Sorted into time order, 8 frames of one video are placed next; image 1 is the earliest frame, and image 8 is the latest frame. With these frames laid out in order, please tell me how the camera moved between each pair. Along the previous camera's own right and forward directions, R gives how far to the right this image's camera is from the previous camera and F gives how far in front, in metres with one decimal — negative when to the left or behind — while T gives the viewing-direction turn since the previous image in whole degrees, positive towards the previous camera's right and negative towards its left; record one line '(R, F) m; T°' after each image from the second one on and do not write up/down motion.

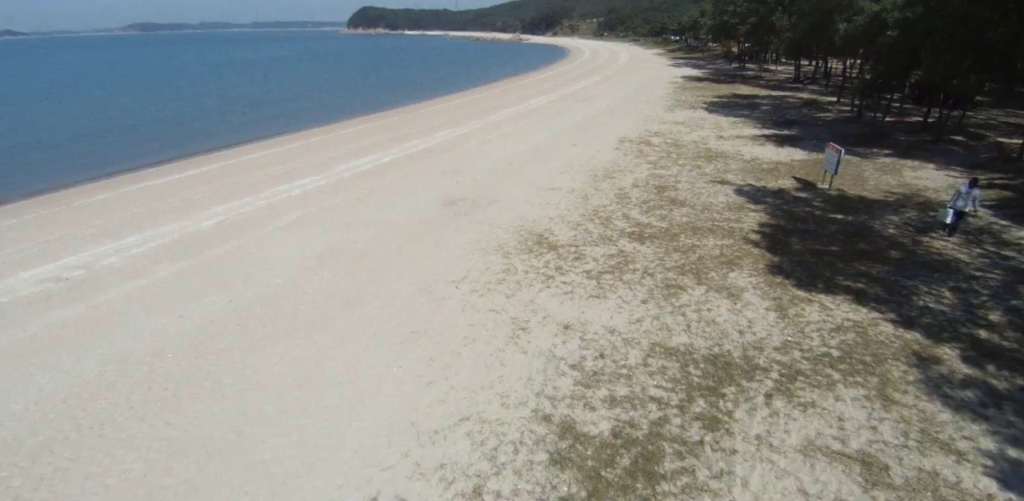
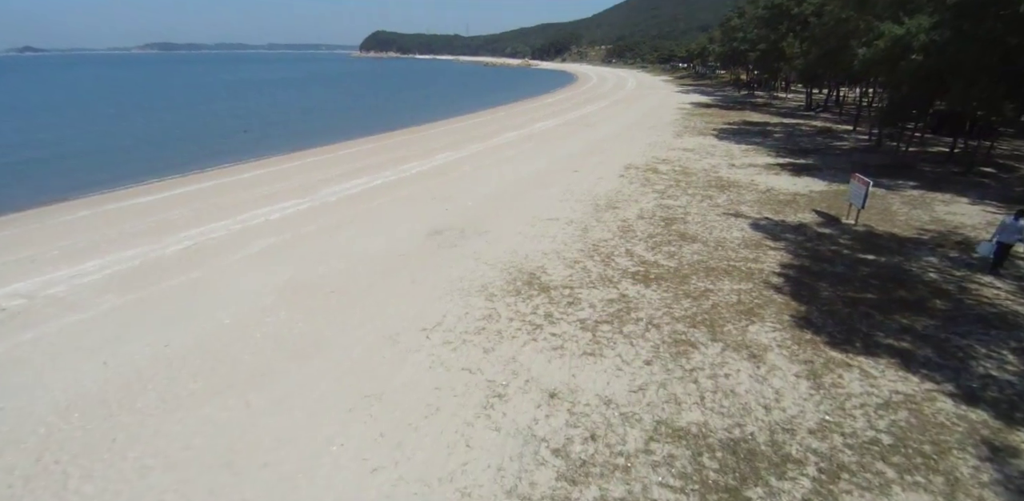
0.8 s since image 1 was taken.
(+0.4, +1.2) m; -1°
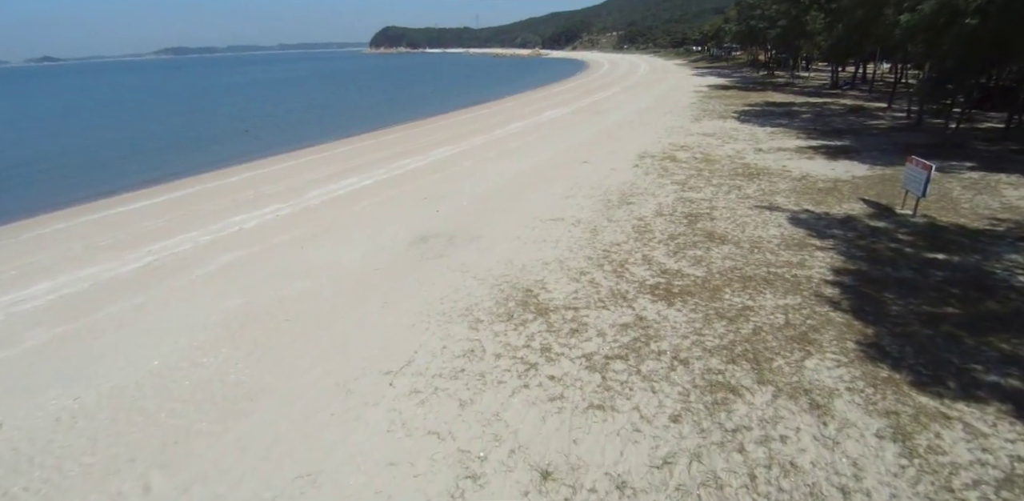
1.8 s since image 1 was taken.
(+0.4, +1.6) m; -2°
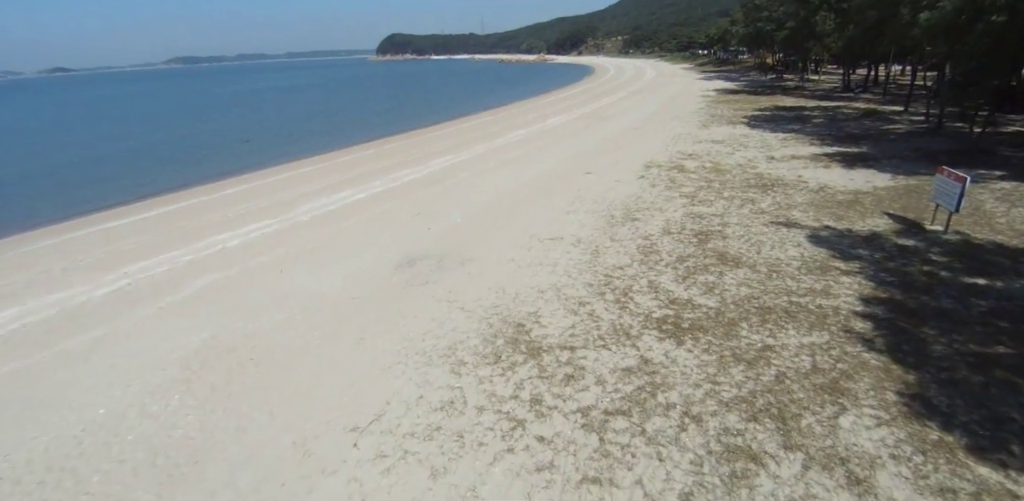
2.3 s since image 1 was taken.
(+0.3, +0.8) m; -1°
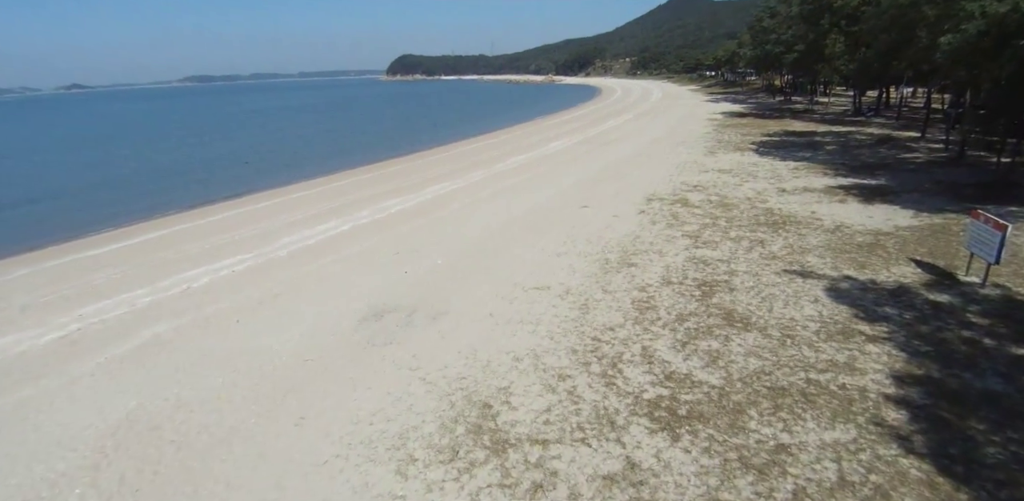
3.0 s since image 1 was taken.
(+0.5, +1.0) m; -1°
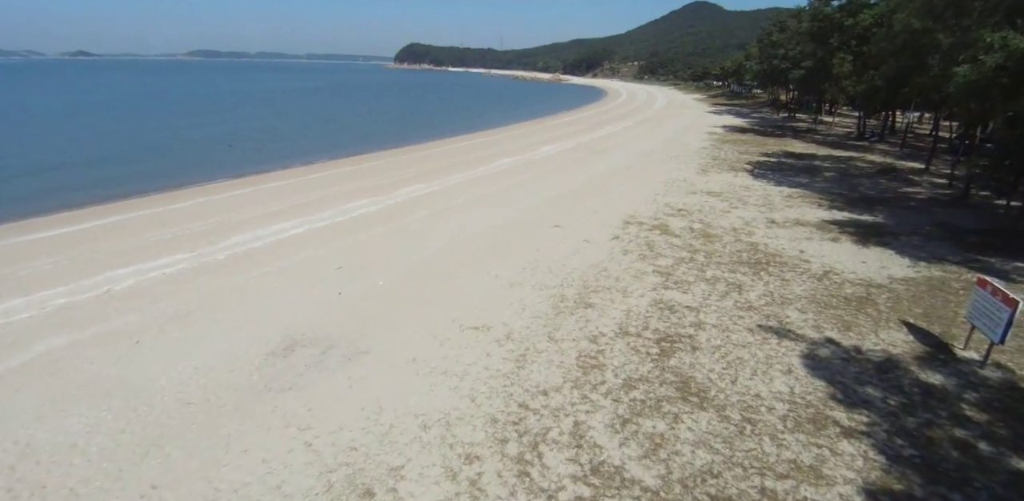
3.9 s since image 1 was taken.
(+1.0, +1.1) m; 0°
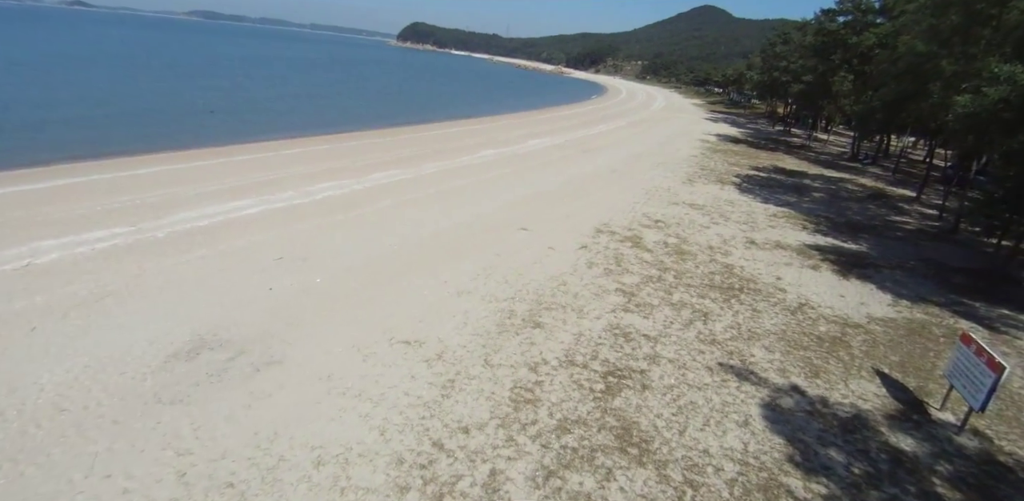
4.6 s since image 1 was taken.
(+0.7, +0.8) m; +1°
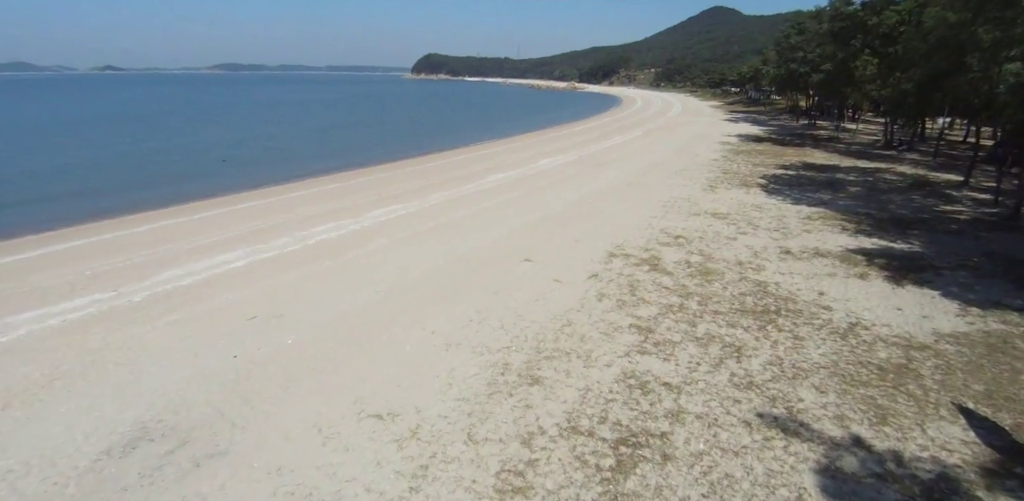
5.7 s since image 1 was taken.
(+0.6, +1.1) m; -3°
